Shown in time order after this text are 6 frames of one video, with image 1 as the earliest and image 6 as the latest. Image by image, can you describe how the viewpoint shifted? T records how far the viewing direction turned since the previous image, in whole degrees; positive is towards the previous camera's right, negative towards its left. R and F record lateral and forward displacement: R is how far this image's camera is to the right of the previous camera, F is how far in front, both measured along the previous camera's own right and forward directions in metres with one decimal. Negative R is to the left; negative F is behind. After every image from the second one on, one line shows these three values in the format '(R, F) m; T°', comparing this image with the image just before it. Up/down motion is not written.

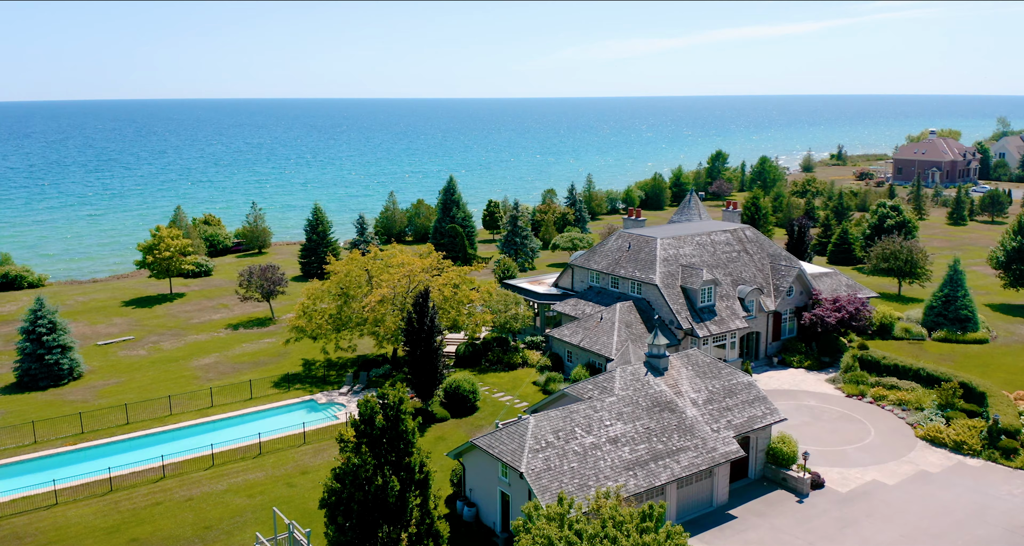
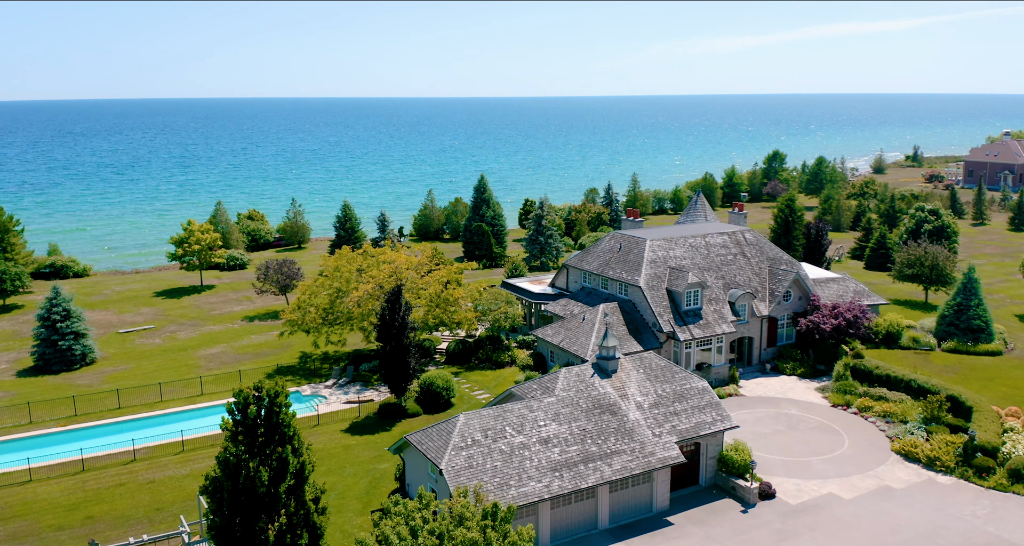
(+5.4, +0.1) m; -6°
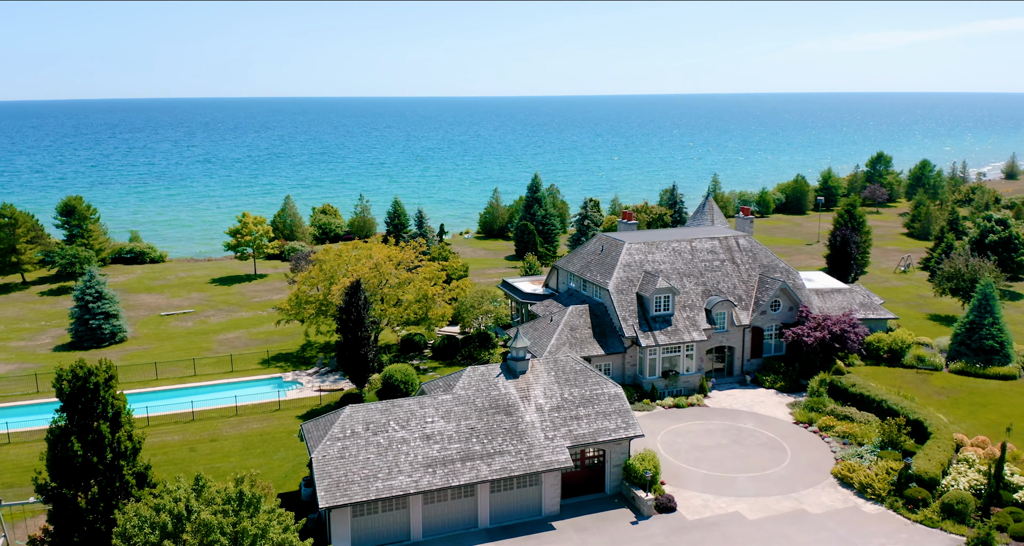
(+9.4, +0.4) m; -10°
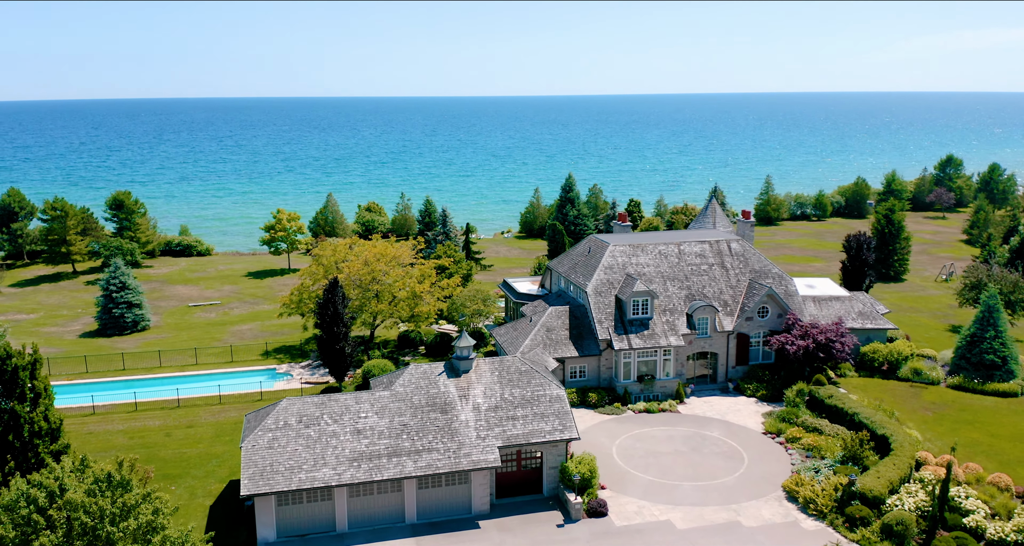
(+5.9, +0.1) m; -6°
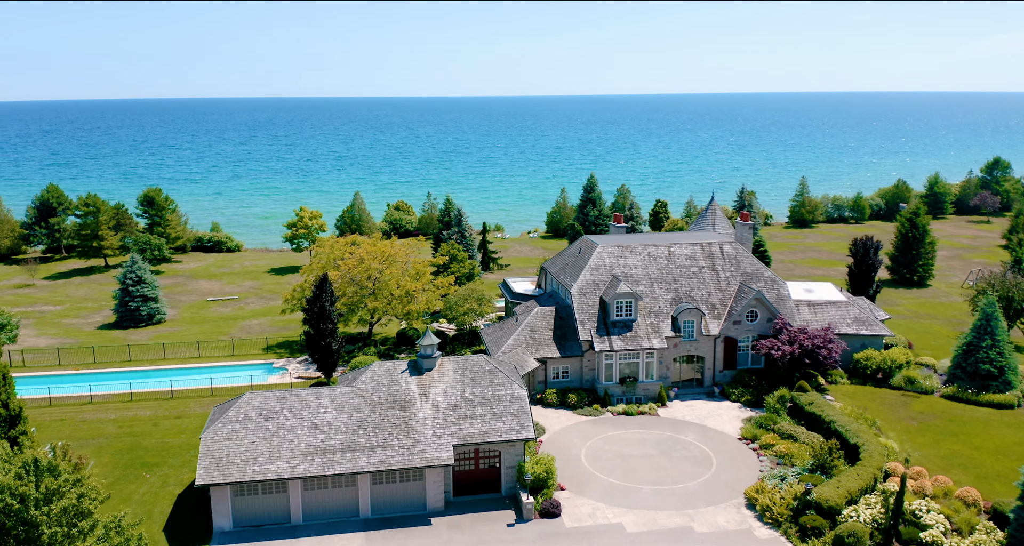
(+3.9, 0.0) m; -4°
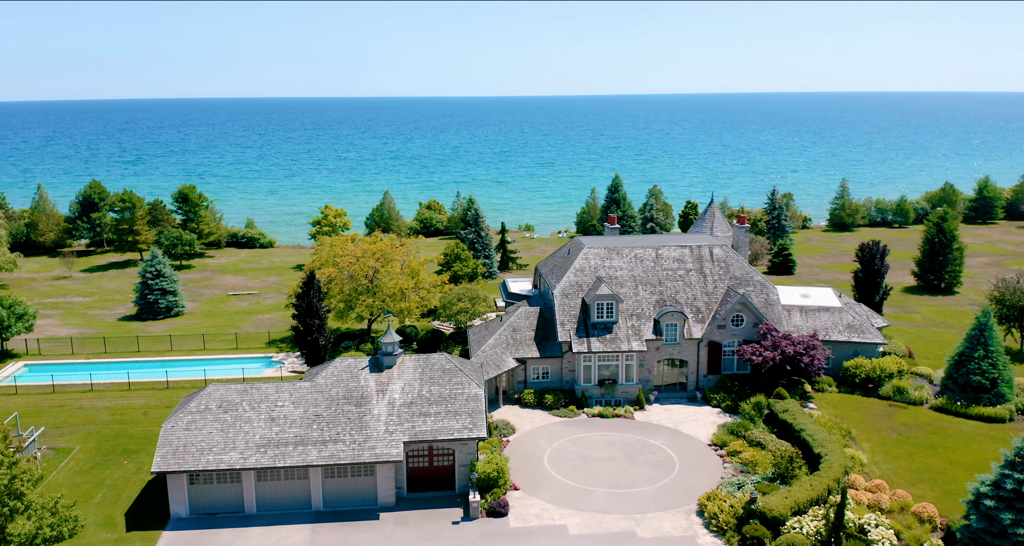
(+4.4, 0.0) m; -4°
